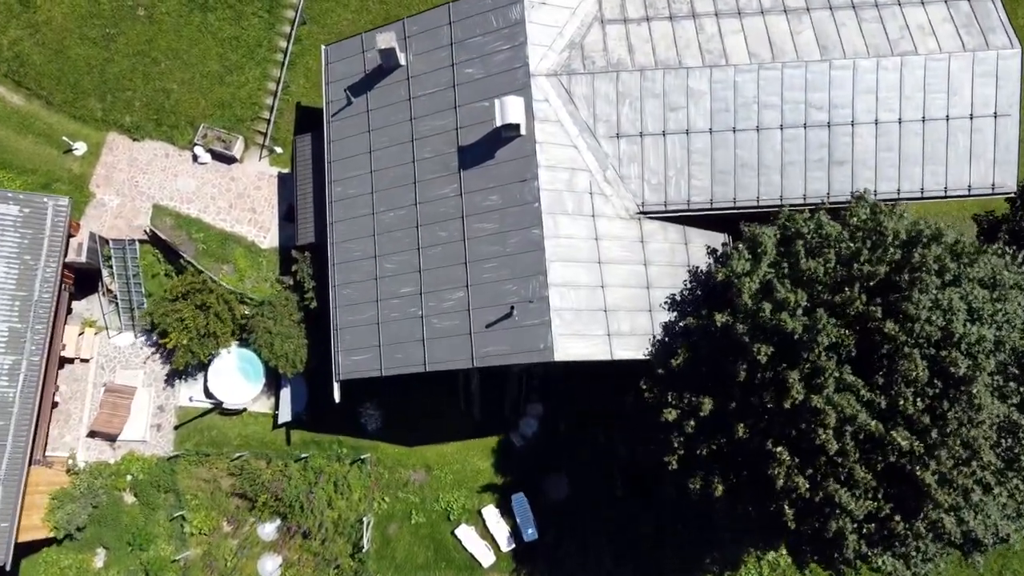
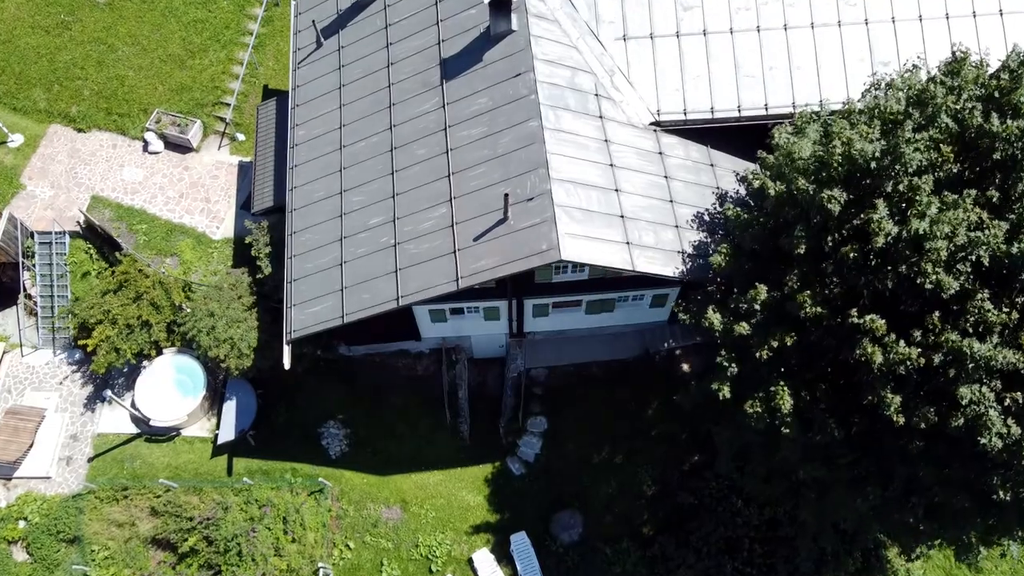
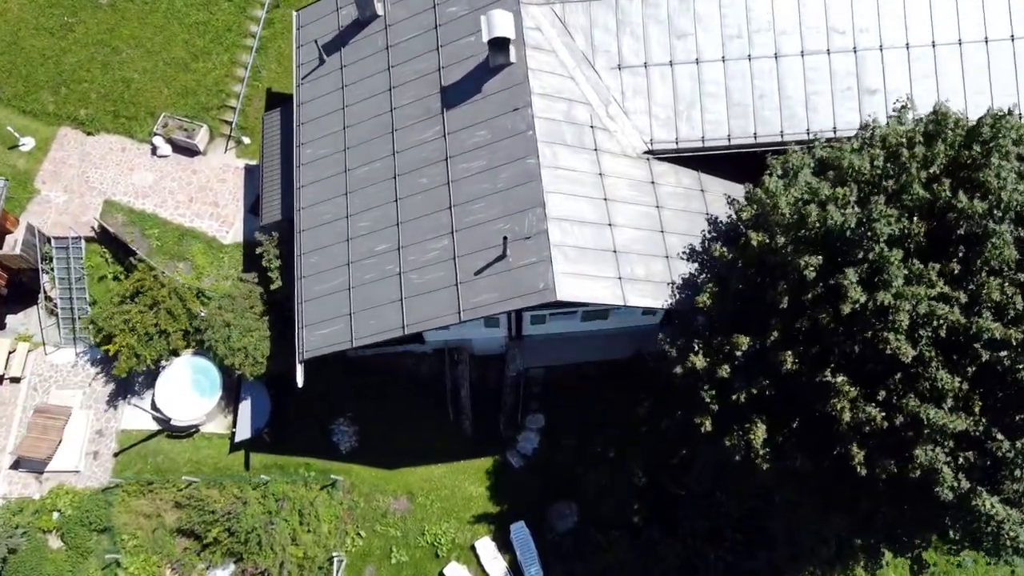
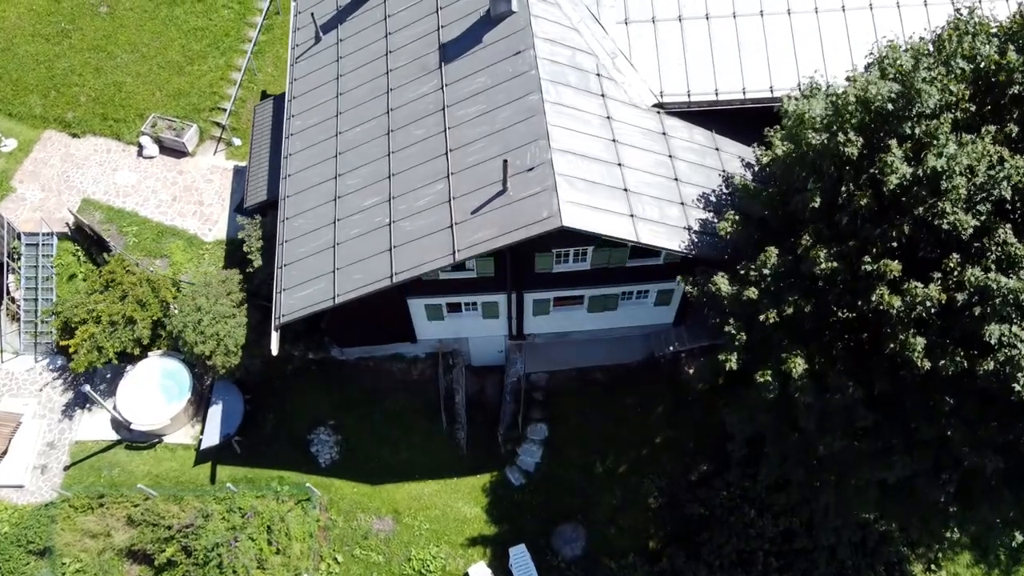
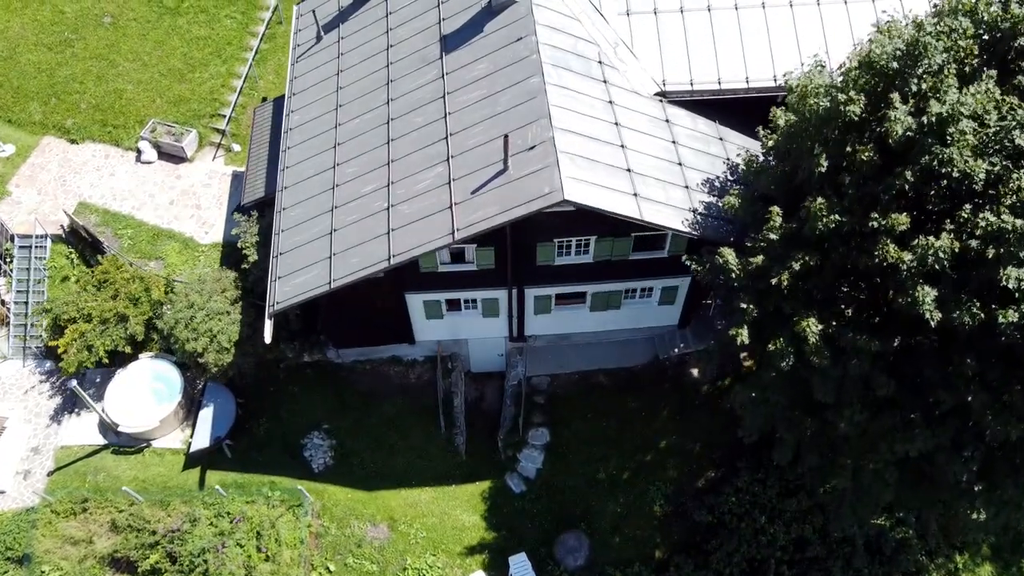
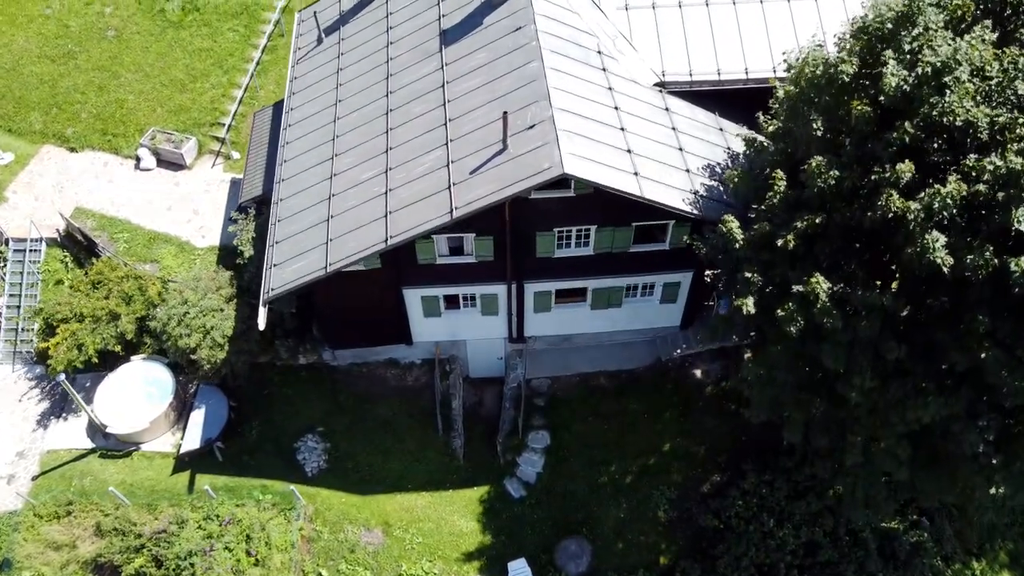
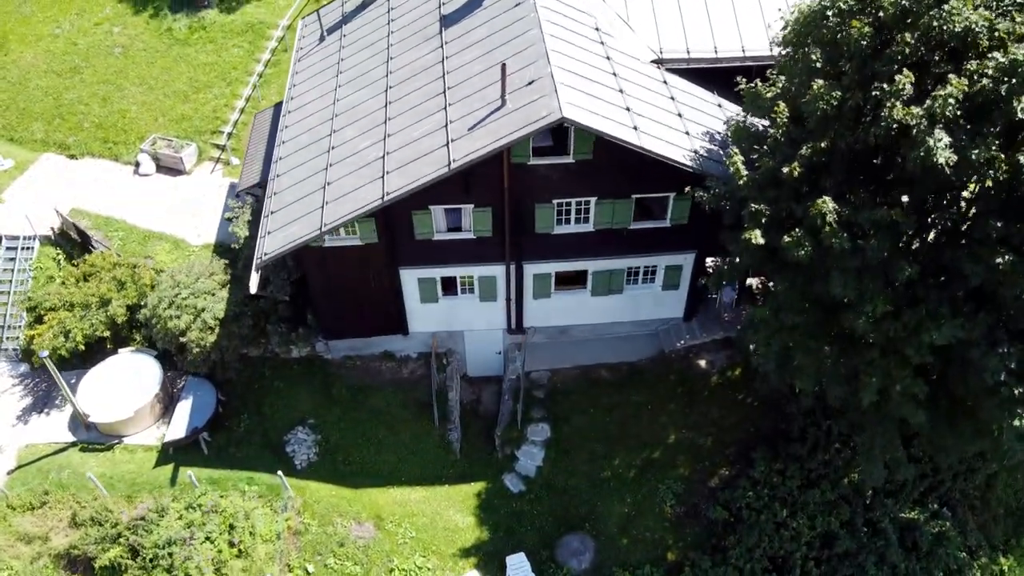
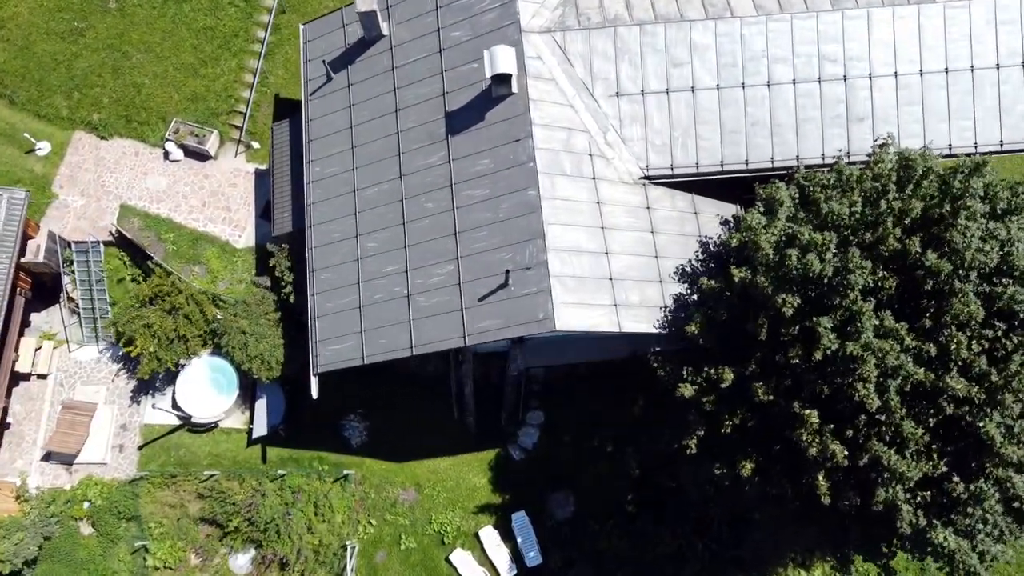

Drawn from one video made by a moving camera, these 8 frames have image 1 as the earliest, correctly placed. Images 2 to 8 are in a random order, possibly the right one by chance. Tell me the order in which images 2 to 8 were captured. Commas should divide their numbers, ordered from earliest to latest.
8, 3, 2, 4, 5, 6, 7
